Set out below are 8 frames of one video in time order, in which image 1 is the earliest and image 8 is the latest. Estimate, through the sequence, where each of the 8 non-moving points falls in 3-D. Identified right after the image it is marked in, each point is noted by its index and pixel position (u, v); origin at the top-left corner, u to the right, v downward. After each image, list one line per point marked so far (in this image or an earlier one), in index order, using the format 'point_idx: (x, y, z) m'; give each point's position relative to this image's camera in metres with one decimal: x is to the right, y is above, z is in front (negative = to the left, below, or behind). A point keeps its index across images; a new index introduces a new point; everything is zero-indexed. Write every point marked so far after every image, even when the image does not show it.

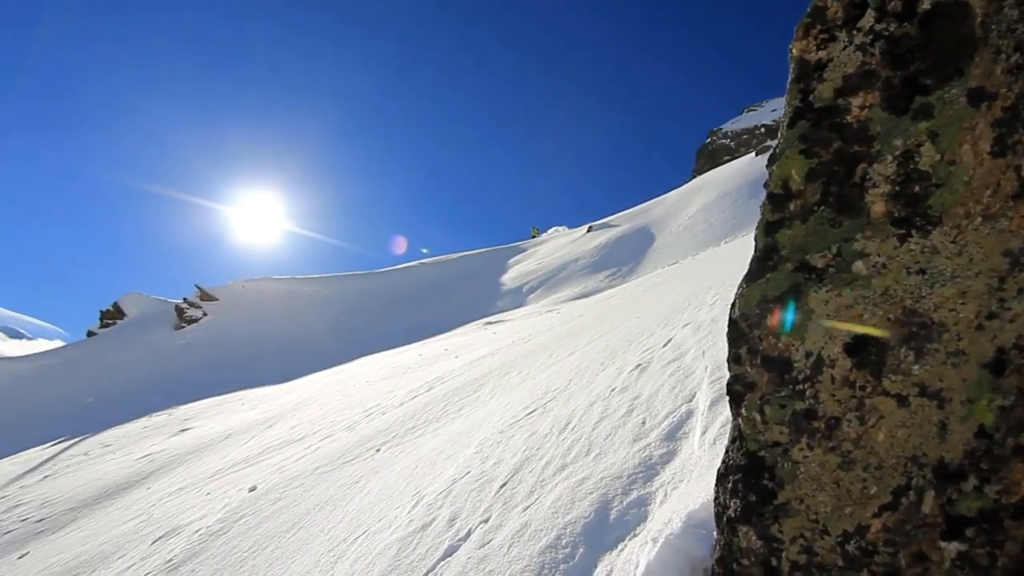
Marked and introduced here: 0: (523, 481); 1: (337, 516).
0: (+0.1, -2.9, +5.1) m
1: (-3.0, -3.9, +6.0) m
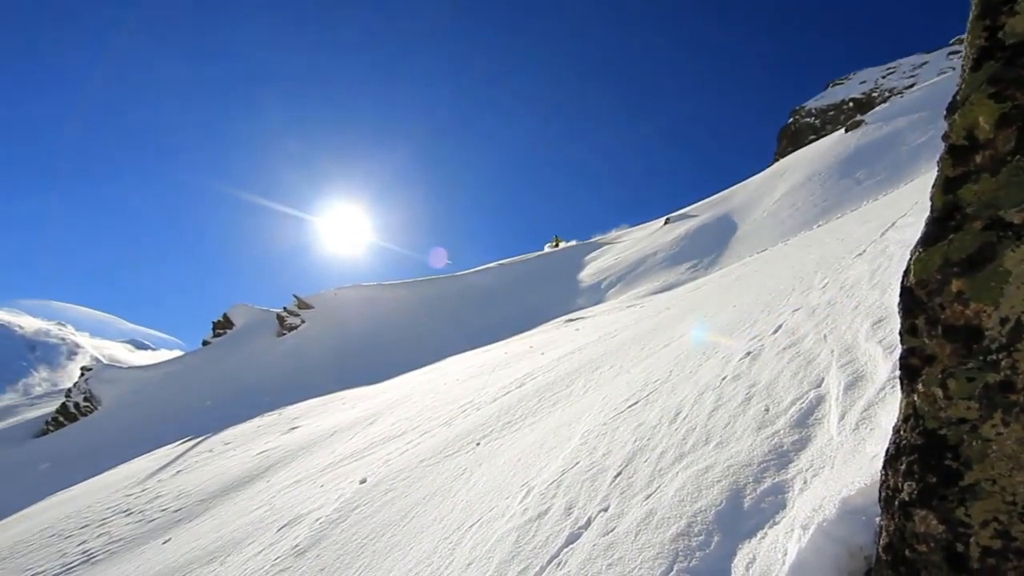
0: (+1.9, -2.7, +5.1) m
1: (-1.1, -3.9, +6.1) m
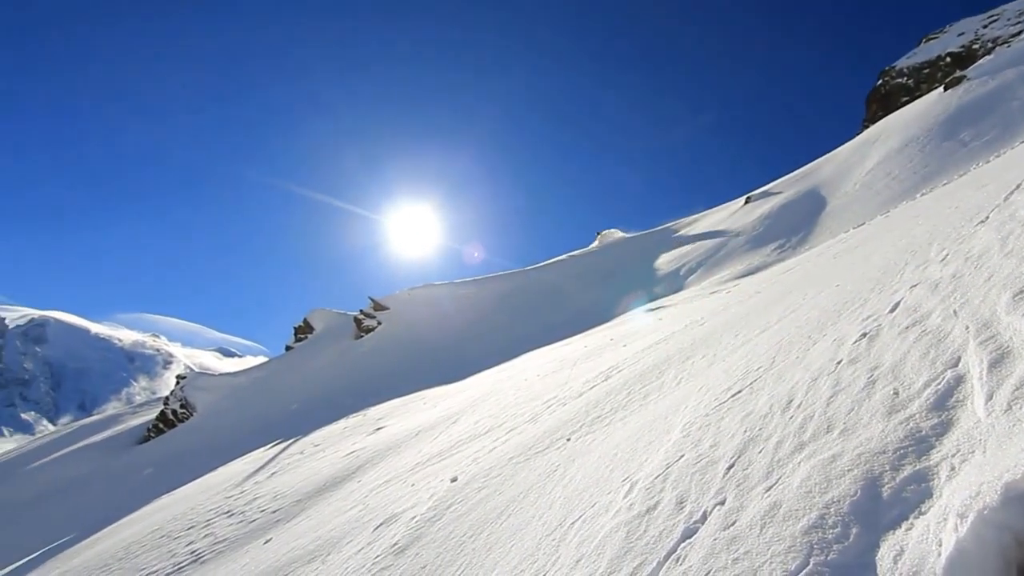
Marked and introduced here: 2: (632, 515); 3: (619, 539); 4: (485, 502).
0: (+3.4, -2.5, +4.9) m
1: (+0.6, -3.8, +6.1) m
2: (+1.8, -3.4, +5.2) m
3: (+1.5, -3.6, +5.0) m
4: (-0.4, -4.1, +6.6) m
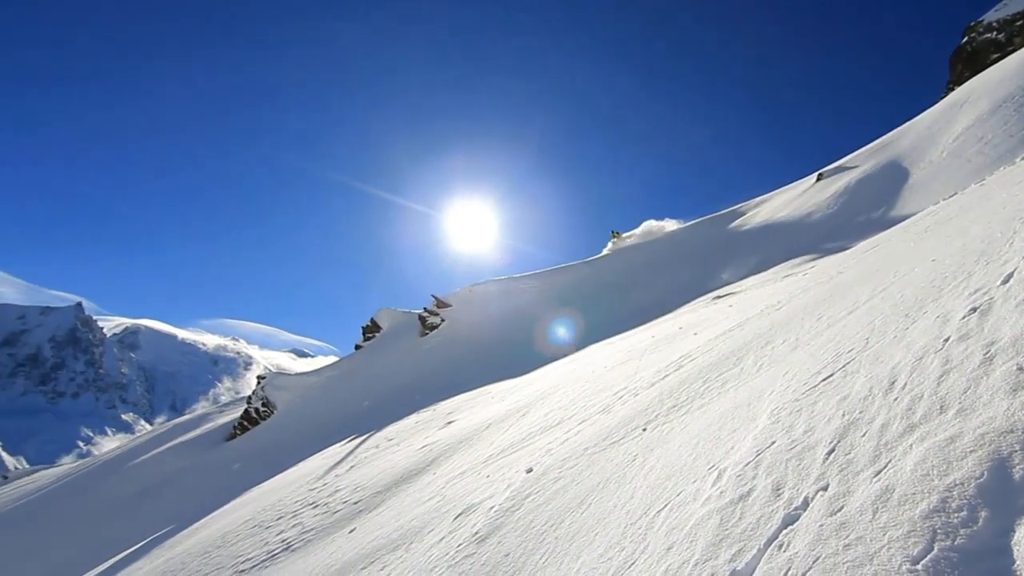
0: (+4.7, -2.2, +4.7) m
1: (+2.0, -3.6, +6.1) m
2: (+3.1, -3.2, +5.1) m
3: (+2.9, -3.4, +4.9) m
4: (+1.0, -3.9, +6.7) m
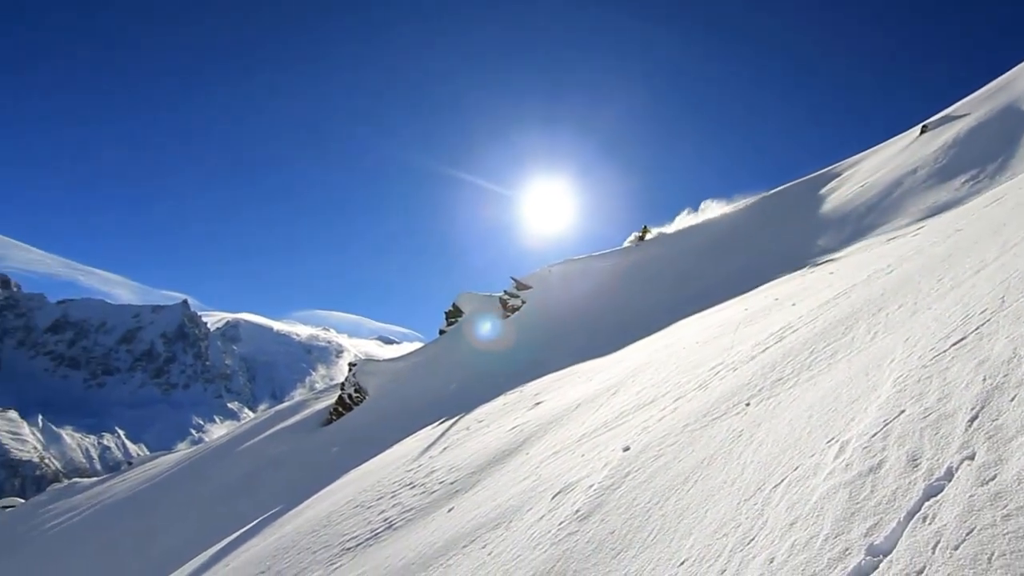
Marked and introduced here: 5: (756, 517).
0: (+6.4, -1.6, +4.5) m
1: (+3.8, -3.1, +6.0) m
2: (+4.9, -2.6, +4.9) m
3: (+4.6, -2.9, +4.8) m
4: (+2.9, -3.5, +6.6) m
5: (+3.7, -3.4, +5.2) m
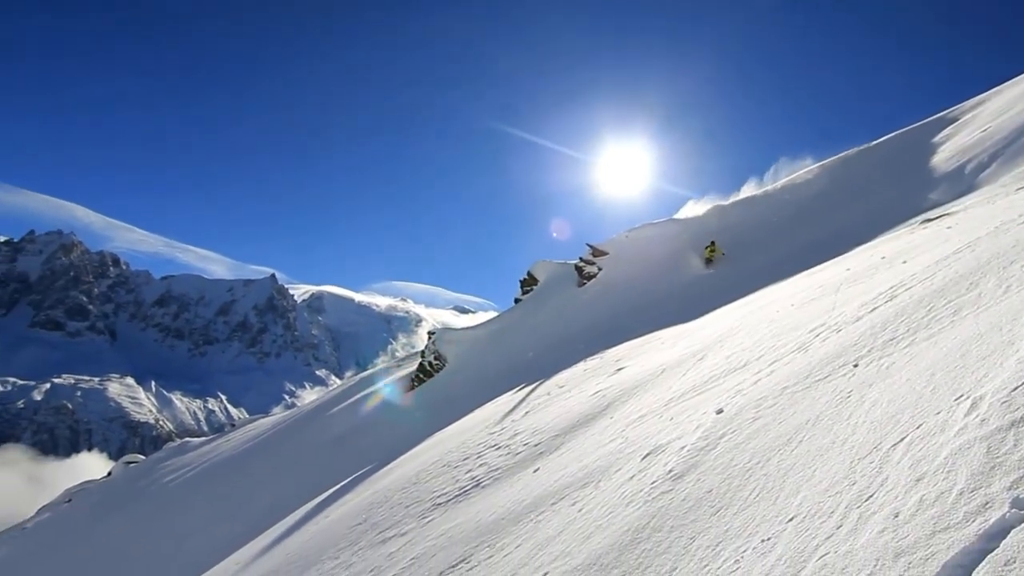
0: (+7.9, -0.9, +4.0) m
1: (+5.5, -2.4, +5.8) m
2: (+6.5, -1.9, +4.7) m
3: (+6.2, -2.2, +4.5) m
4: (+4.6, -2.7, +6.5) m
5: (+5.3, -2.7, +5.0) m
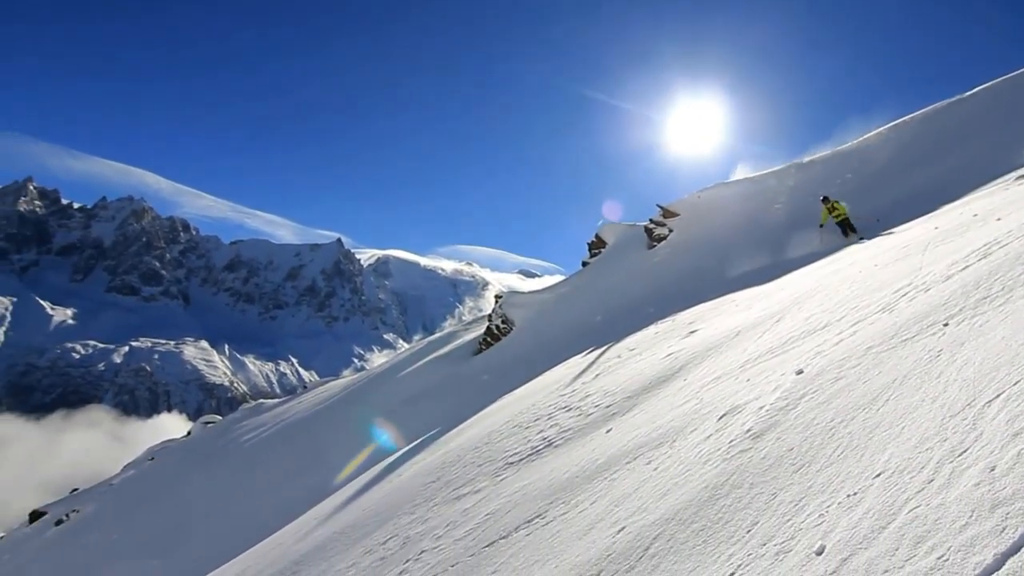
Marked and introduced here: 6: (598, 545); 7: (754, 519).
0: (+9.4, -0.1, +3.9) m
1: (+7.0, -1.6, +5.7) m
2: (+8.0, -1.2, +4.5) m
3: (+7.7, -1.4, +4.4) m
4: (+6.1, -1.9, +6.4) m
5: (+6.8, -1.9, +4.9) m
6: (+1.5, -4.6, +6.1) m
7: (+3.8, -3.7, +5.5) m
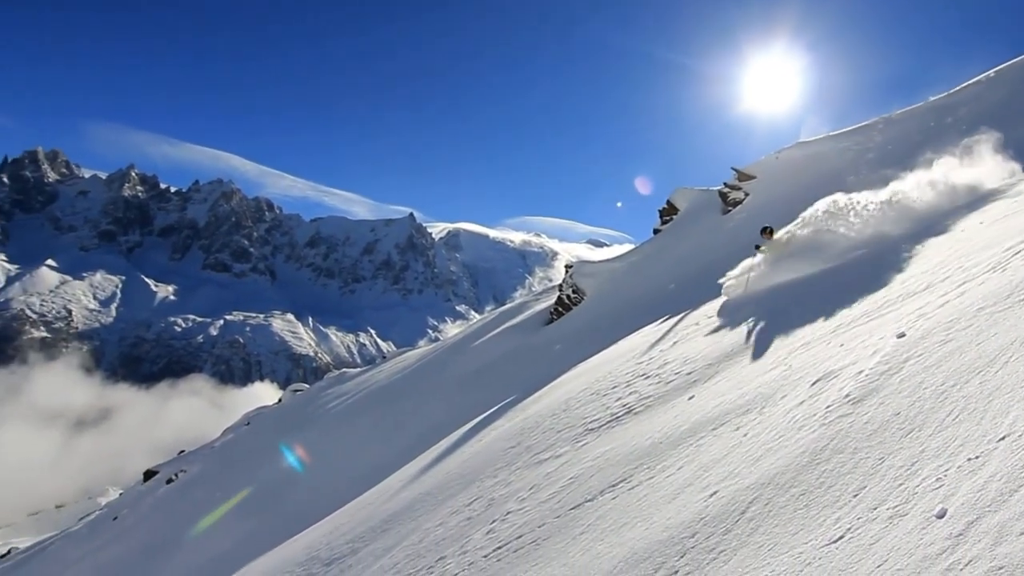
0: (+10.8, +0.6, +3.2) m
1: (+8.6, -0.8, +5.2) m
2: (+9.5, -0.4, +4.0) m
3: (+9.2, -0.7, +3.9) m
4: (+7.8, -1.1, +6.0) m
5: (+8.3, -1.2, +4.5) m
6: (+3.2, -3.9, +6.1) m
7: (+5.4, -2.9, +5.3) m
